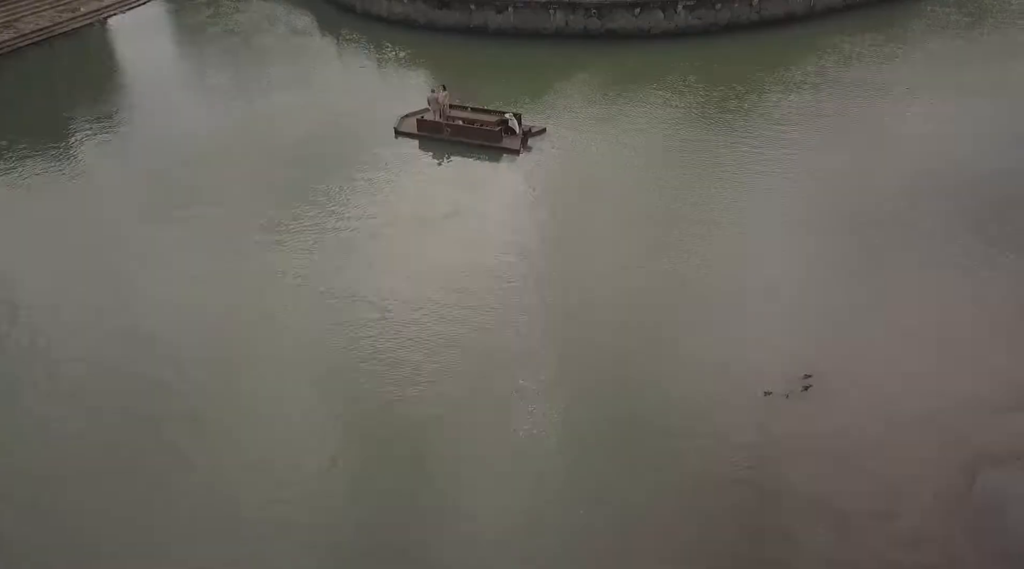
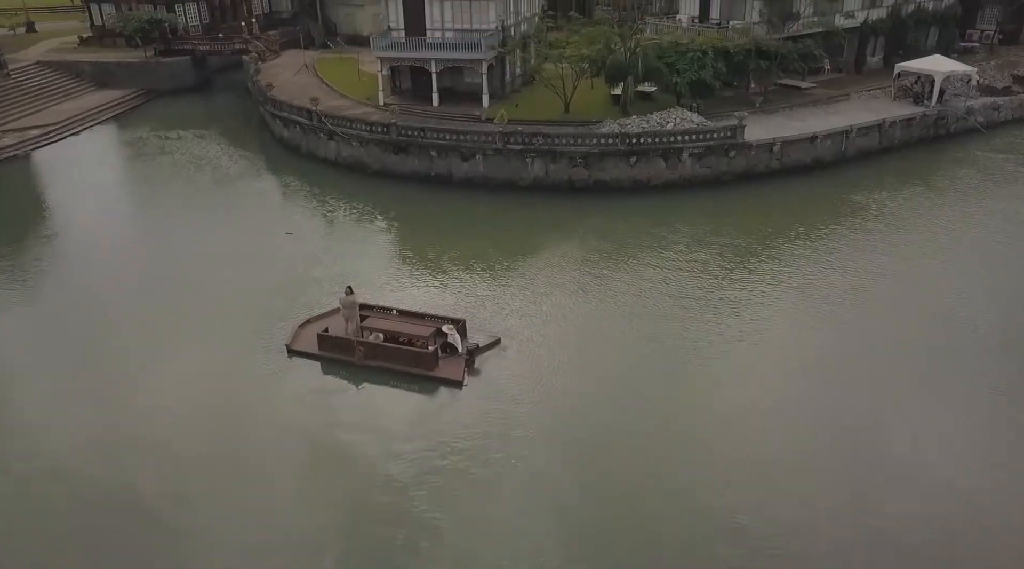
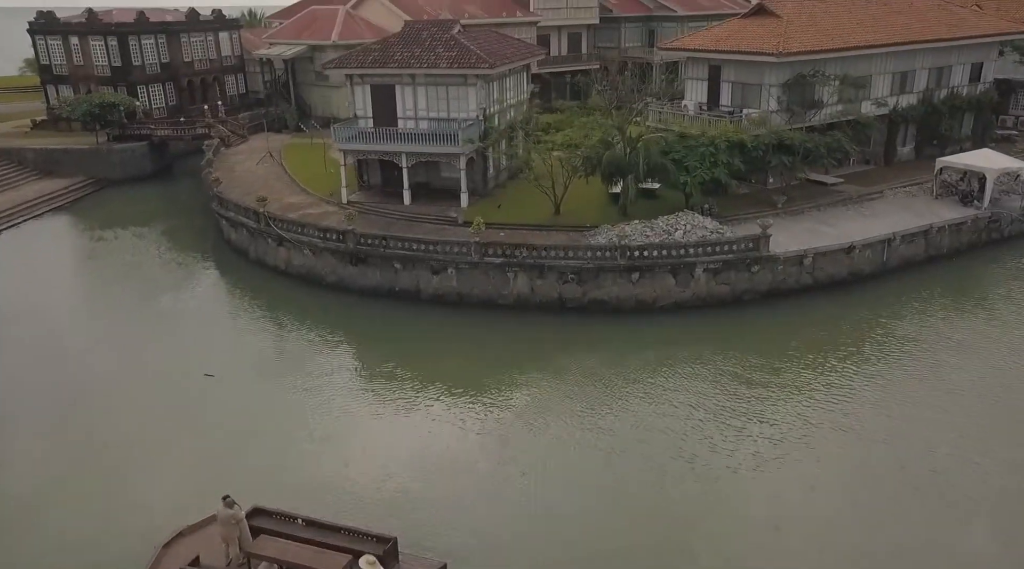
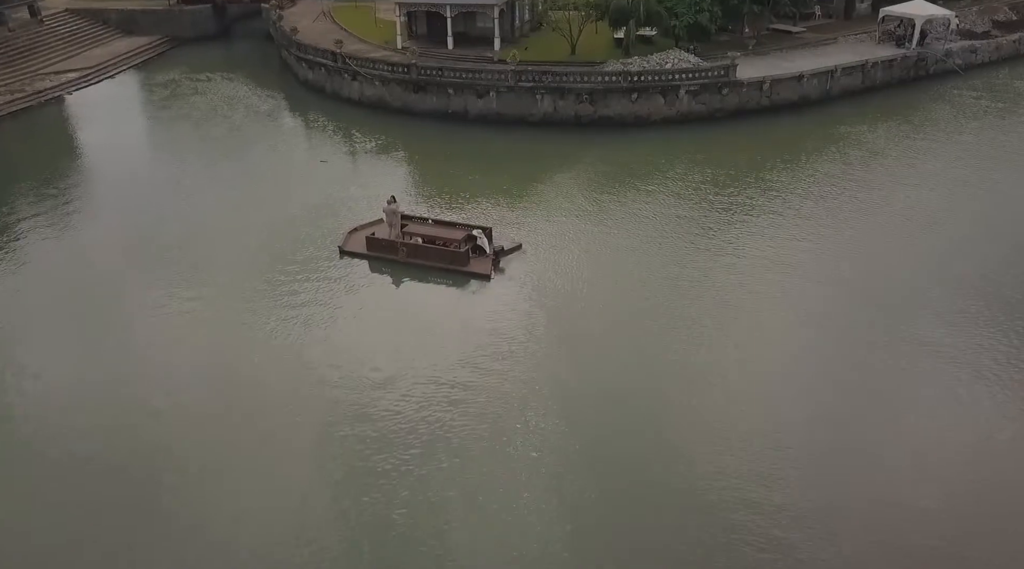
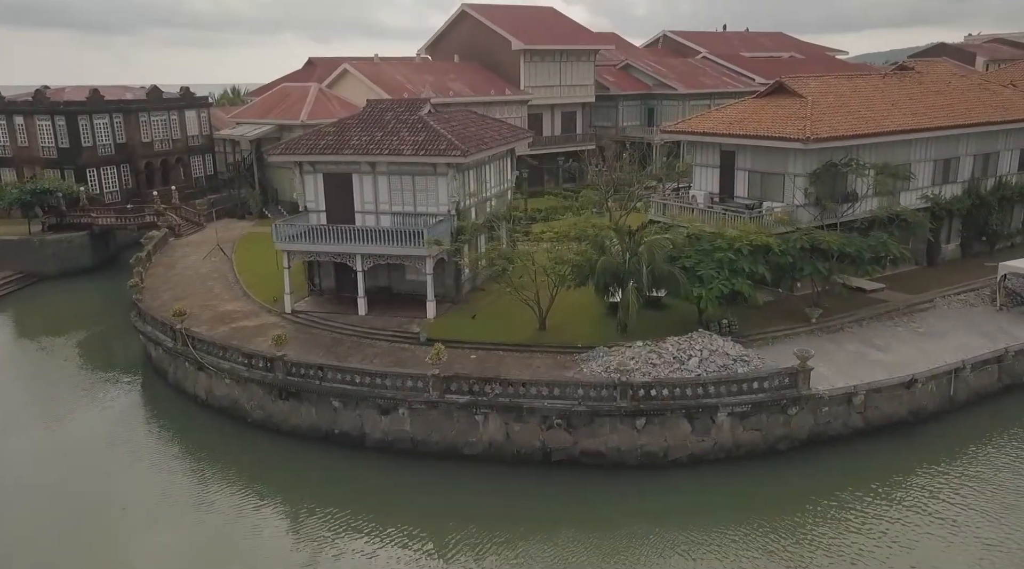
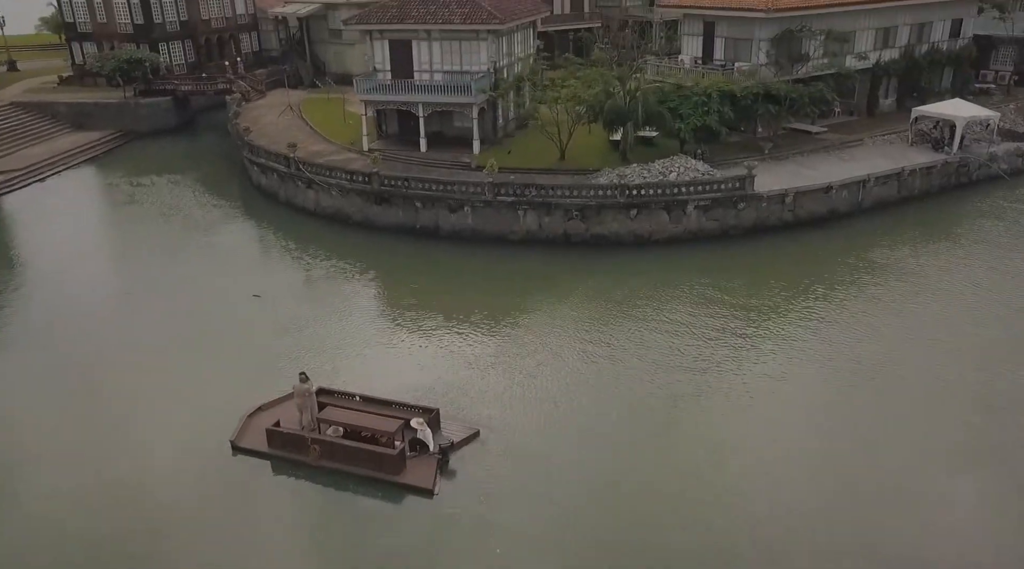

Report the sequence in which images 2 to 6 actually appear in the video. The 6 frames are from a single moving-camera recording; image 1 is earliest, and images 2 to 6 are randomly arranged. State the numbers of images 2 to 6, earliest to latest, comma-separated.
4, 2, 6, 3, 5
